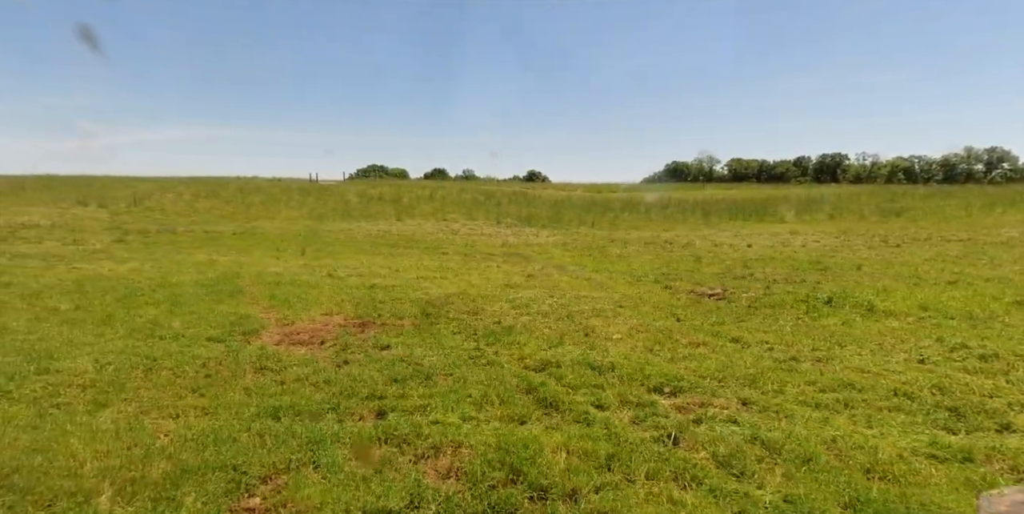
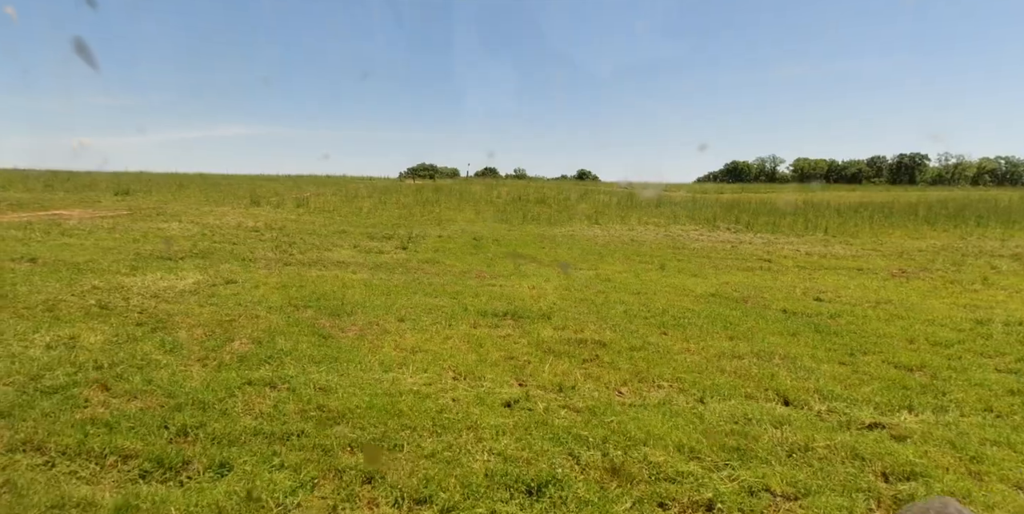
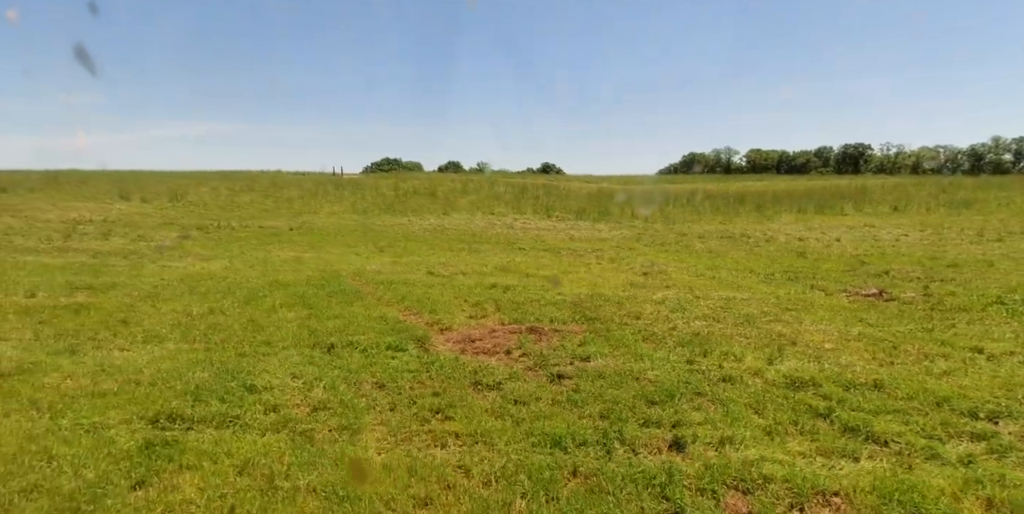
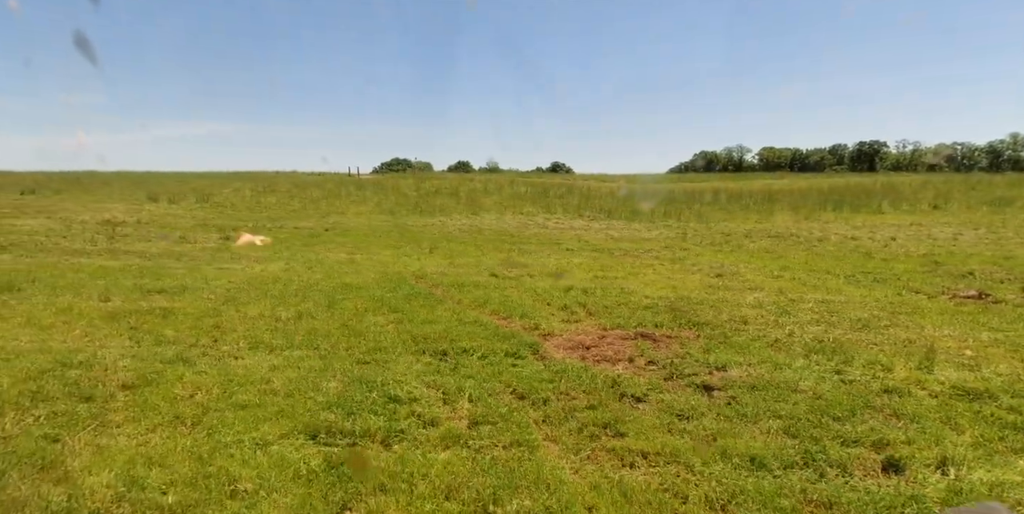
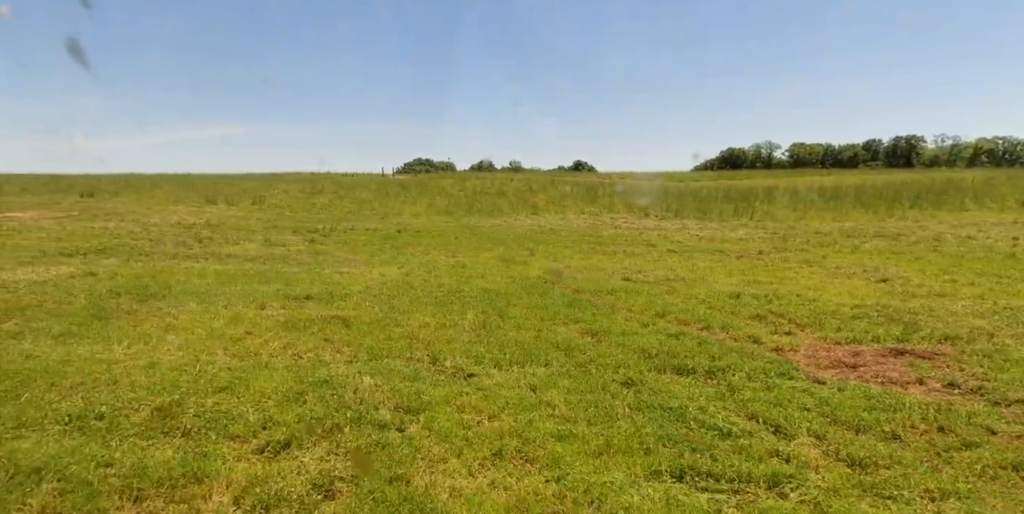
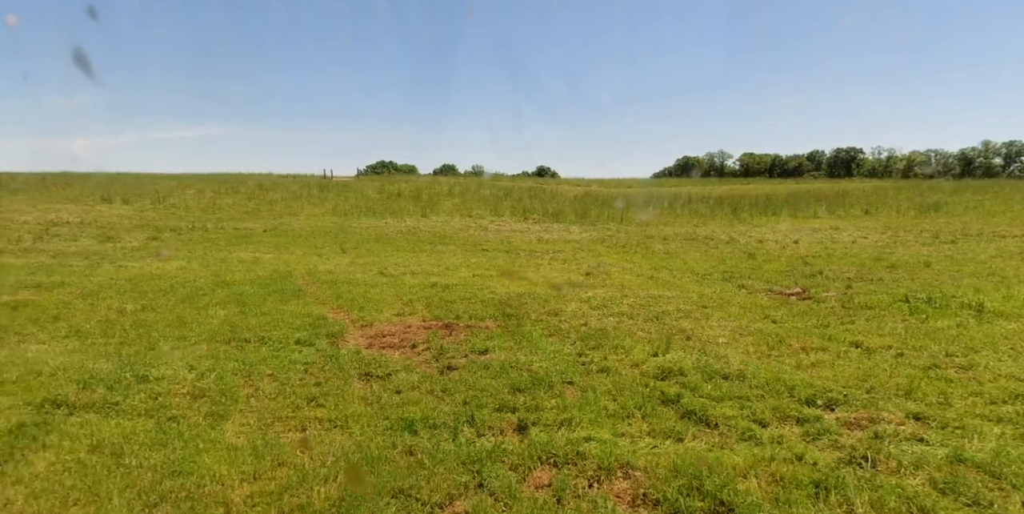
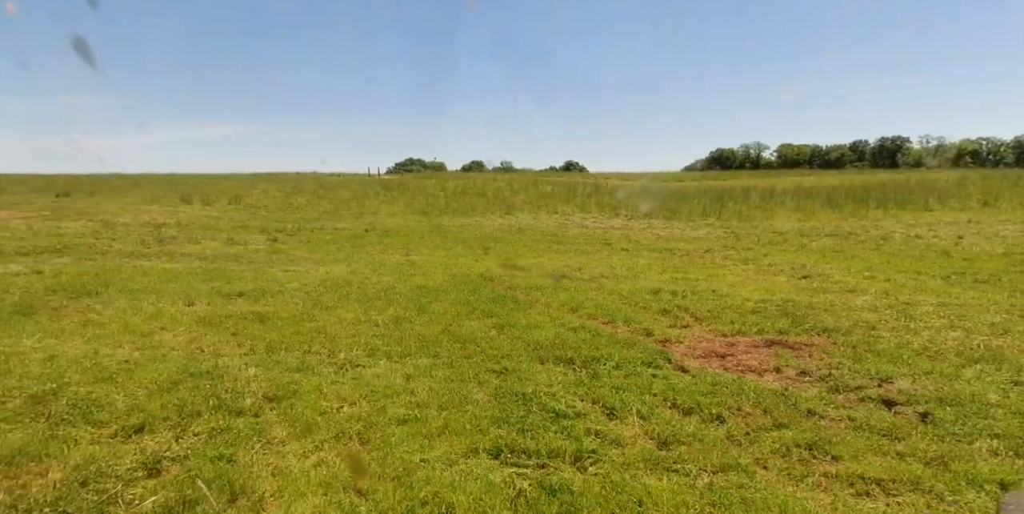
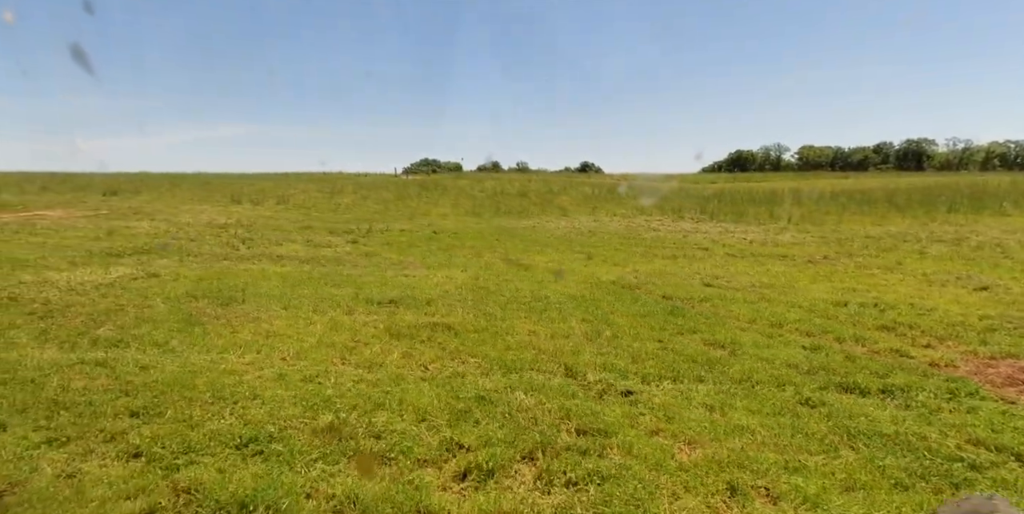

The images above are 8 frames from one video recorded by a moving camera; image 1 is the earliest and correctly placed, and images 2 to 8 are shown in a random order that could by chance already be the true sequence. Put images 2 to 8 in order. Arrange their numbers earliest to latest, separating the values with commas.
6, 3, 4, 7, 5, 8, 2
